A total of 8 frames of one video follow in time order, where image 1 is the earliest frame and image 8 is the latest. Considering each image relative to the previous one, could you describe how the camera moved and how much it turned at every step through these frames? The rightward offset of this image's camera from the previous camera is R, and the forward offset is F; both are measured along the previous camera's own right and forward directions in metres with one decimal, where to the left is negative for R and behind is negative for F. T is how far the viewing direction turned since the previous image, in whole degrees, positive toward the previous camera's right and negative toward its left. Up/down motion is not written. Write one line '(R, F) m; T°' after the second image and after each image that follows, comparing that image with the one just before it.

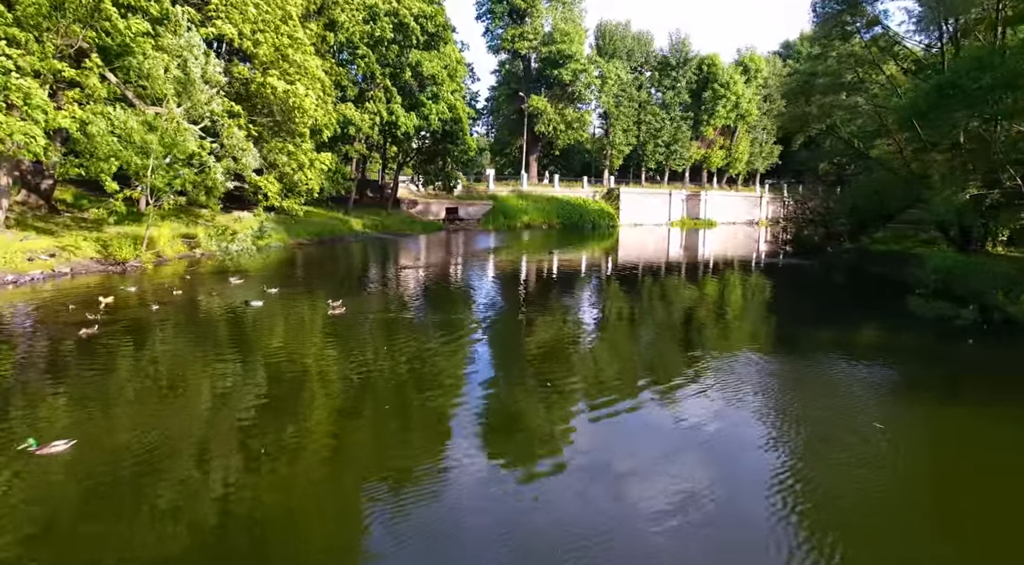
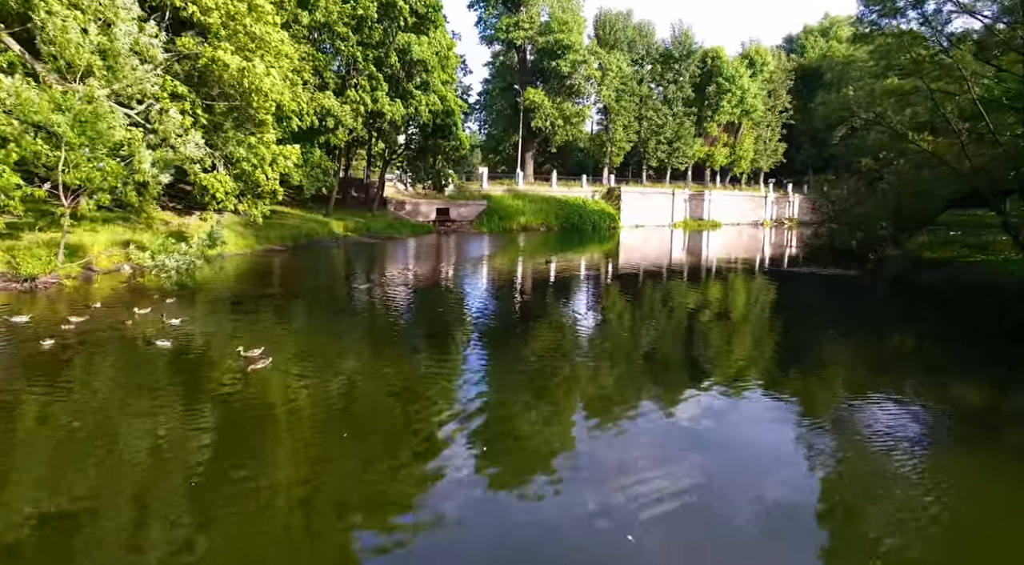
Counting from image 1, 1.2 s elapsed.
(-0.3, +2.4) m; +1°
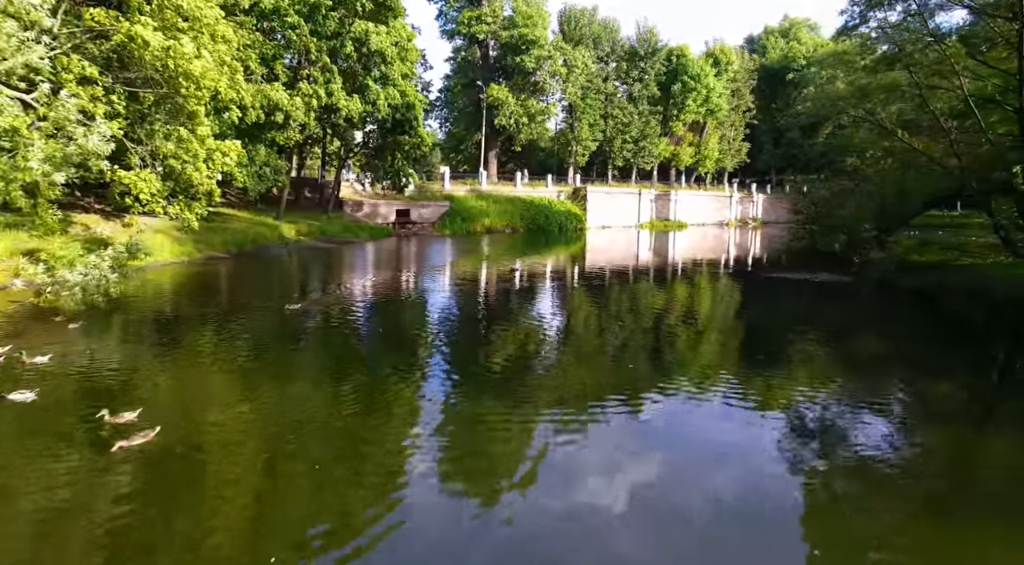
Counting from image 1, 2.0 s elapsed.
(-0.2, +1.3) m; +3°
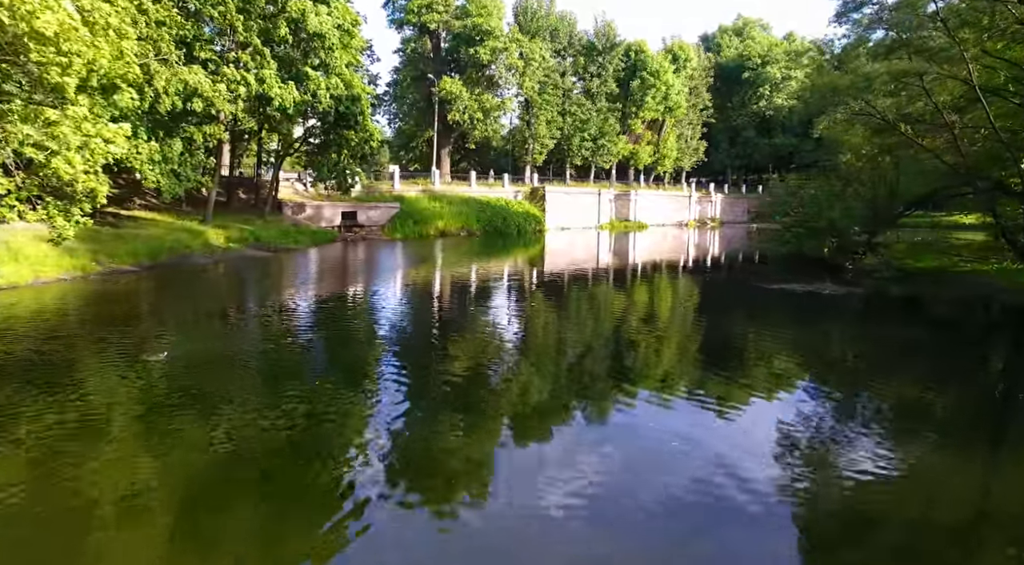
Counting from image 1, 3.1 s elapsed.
(-0.2, +2.0) m; +4°
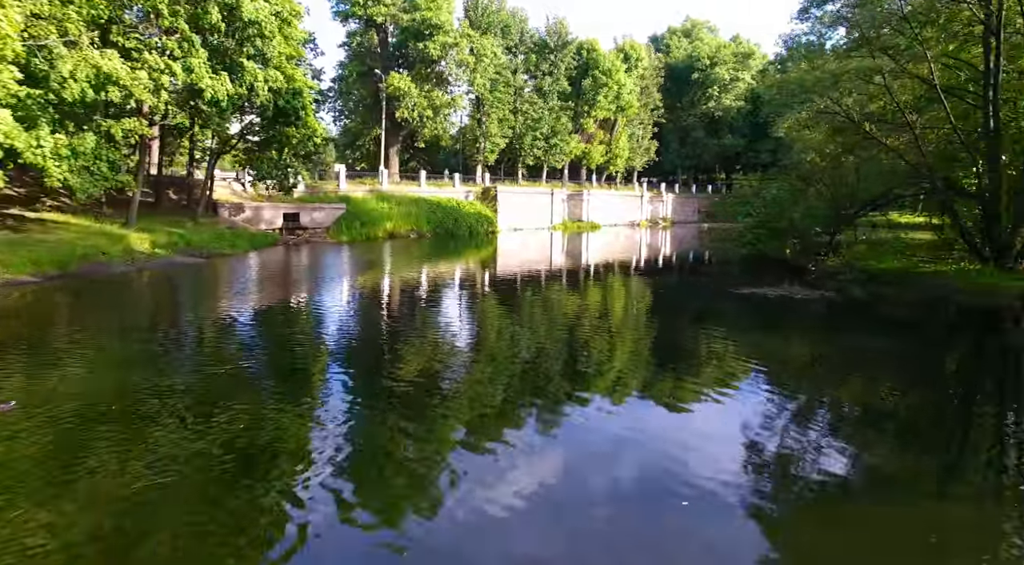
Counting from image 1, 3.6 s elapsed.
(-0.1, +0.9) m; +4°
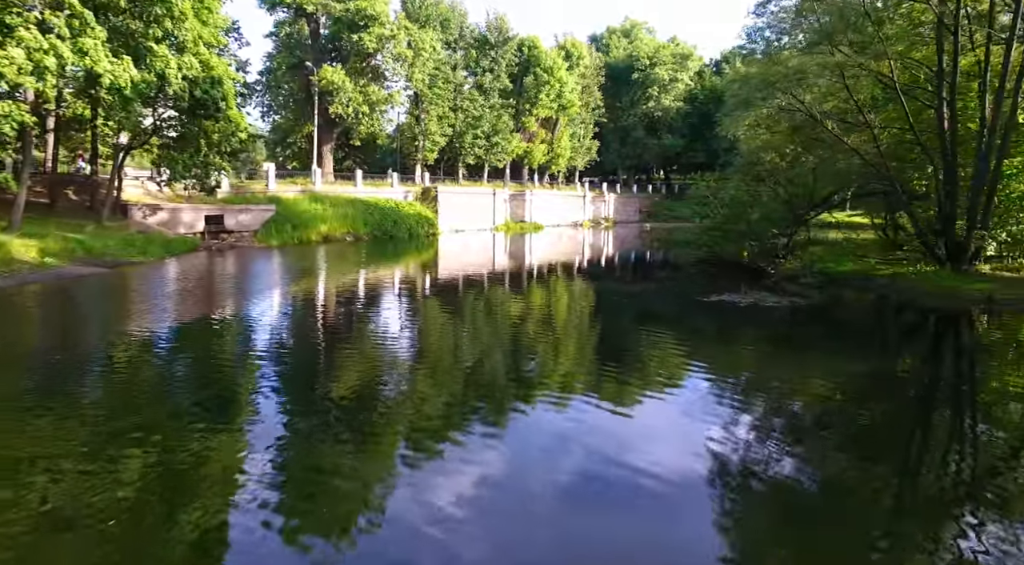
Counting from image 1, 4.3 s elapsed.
(-0.2, +1.1) m; +5°
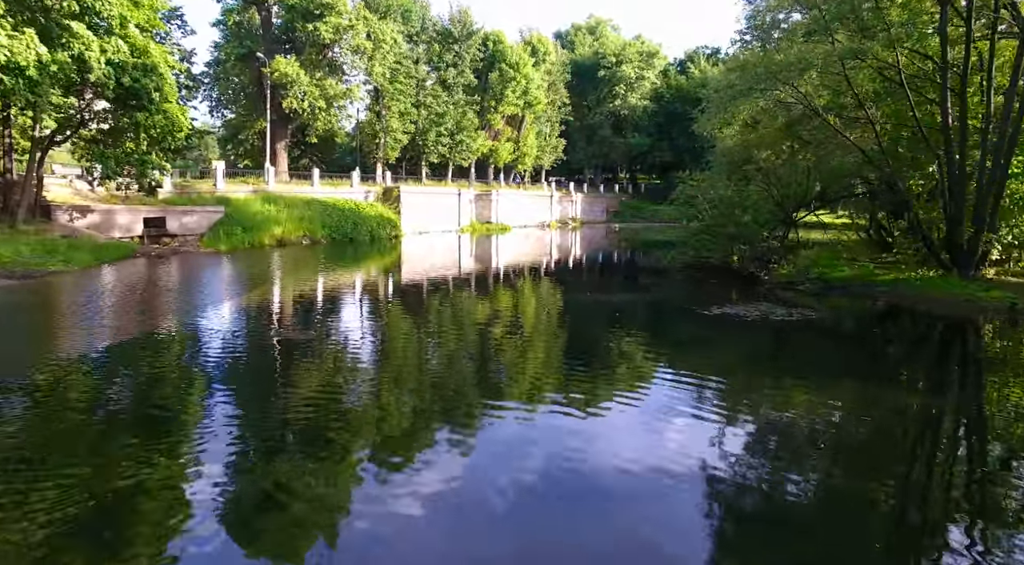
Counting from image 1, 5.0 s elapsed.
(-0.2, +1.4) m; +3°
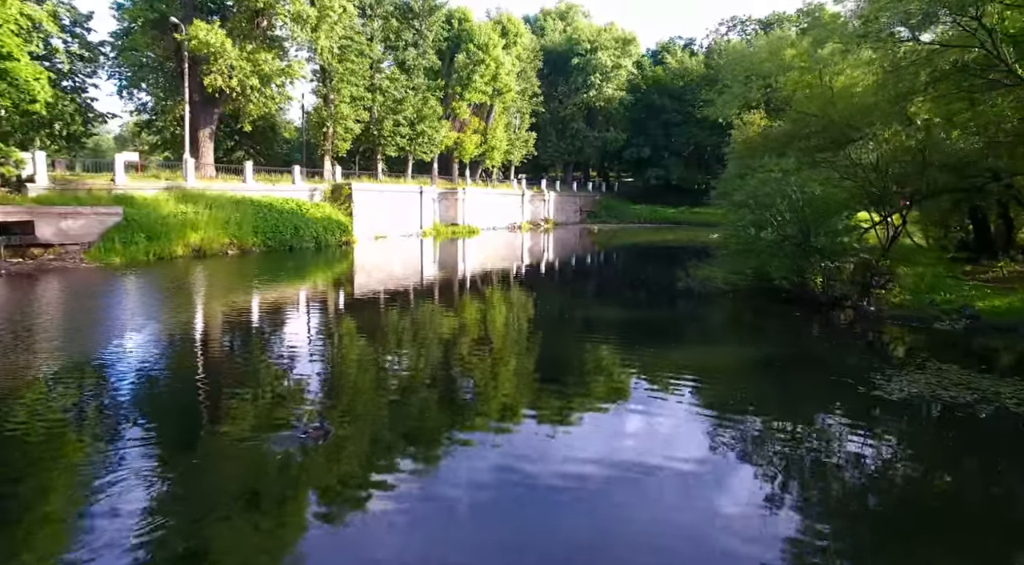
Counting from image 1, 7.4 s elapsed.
(-0.6, +4.4) m; +4°
